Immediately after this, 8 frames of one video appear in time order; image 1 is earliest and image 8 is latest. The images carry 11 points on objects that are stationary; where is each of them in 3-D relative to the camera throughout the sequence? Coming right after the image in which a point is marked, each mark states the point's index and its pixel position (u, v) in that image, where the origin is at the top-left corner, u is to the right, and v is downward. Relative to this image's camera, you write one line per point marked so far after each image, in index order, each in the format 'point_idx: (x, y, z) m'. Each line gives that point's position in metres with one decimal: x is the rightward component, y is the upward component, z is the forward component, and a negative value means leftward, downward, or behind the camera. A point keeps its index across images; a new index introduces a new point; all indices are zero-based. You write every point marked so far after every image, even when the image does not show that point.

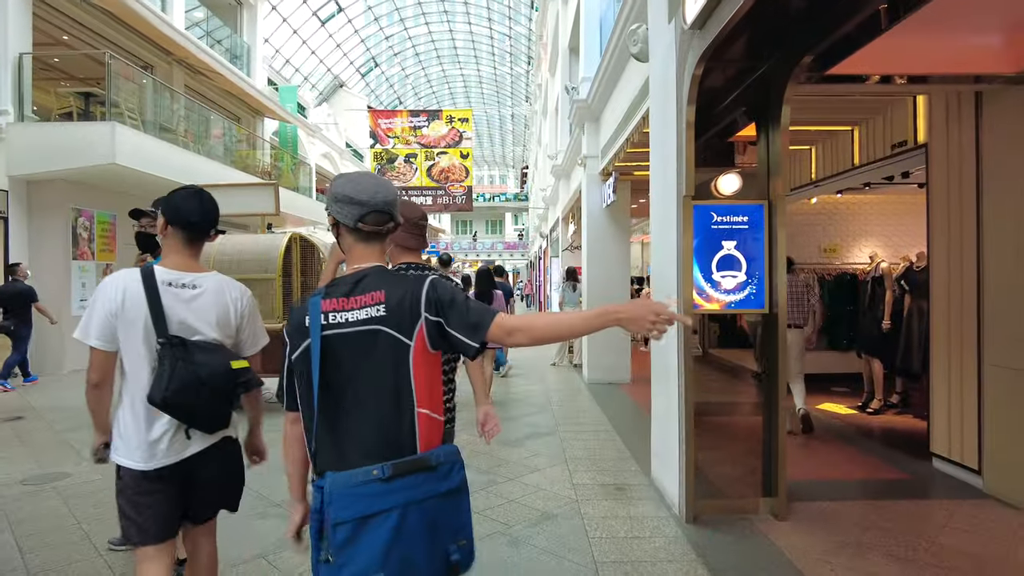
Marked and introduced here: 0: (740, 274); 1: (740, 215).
0: (+1.3, +0.1, +3.9) m
1: (+1.3, +0.4, +3.9) m
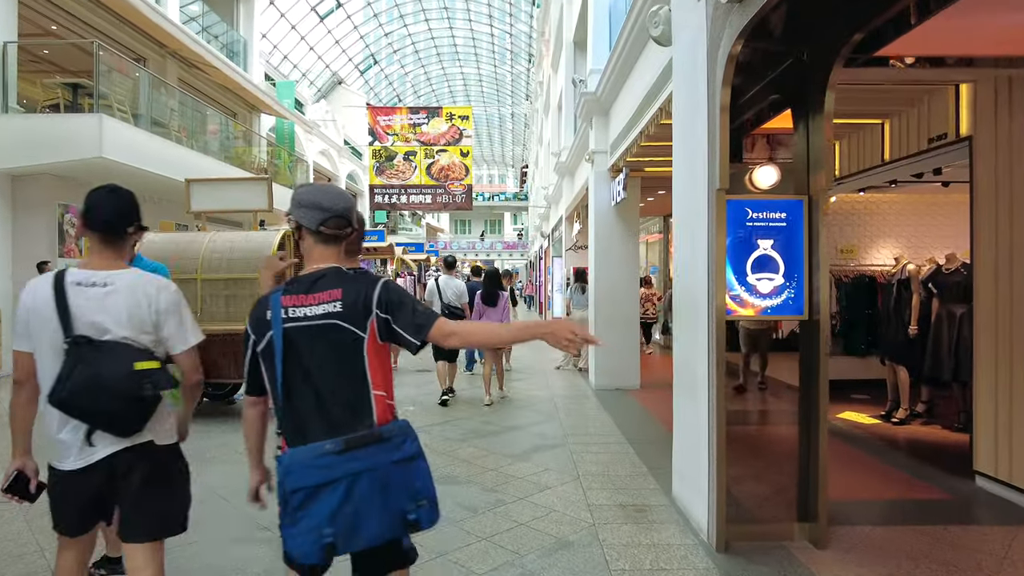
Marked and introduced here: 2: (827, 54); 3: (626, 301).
0: (+1.4, +0.1, +3.5) m
1: (+1.4, +0.4, +3.6) m
2: (+1.6, +1.2, +3.5) m
3: (+1.4, -0.2, +8.5) m
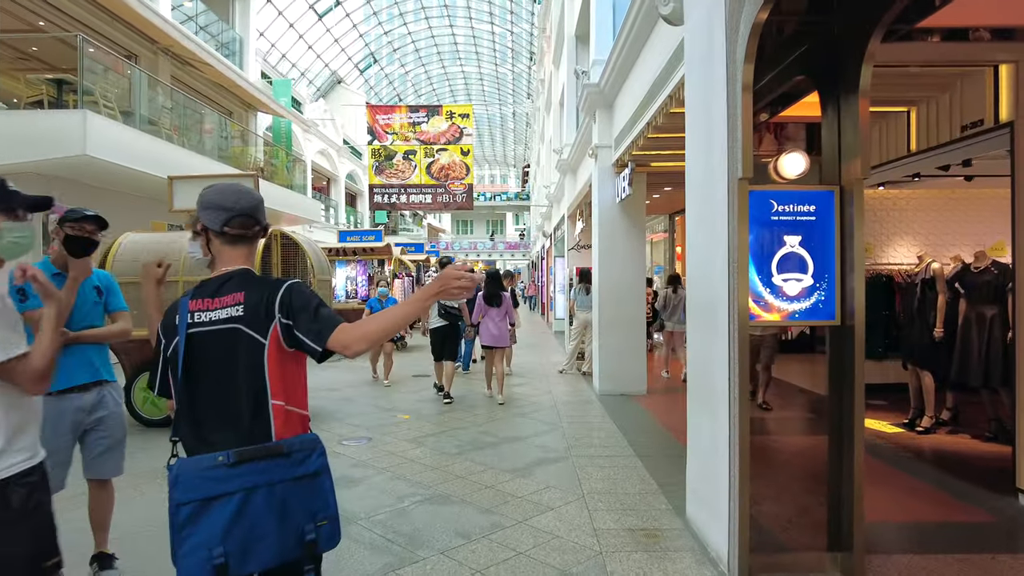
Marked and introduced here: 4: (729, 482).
0: (+1.4, +0.1, +3.2) m
1: (+1.4, +0.4, +3.2) m
2: (+1.6, +1.2, +3.1) m
3: (+1.4, -0.2, +8.1) m
4: (+1.0, -0.9, +3.2) m
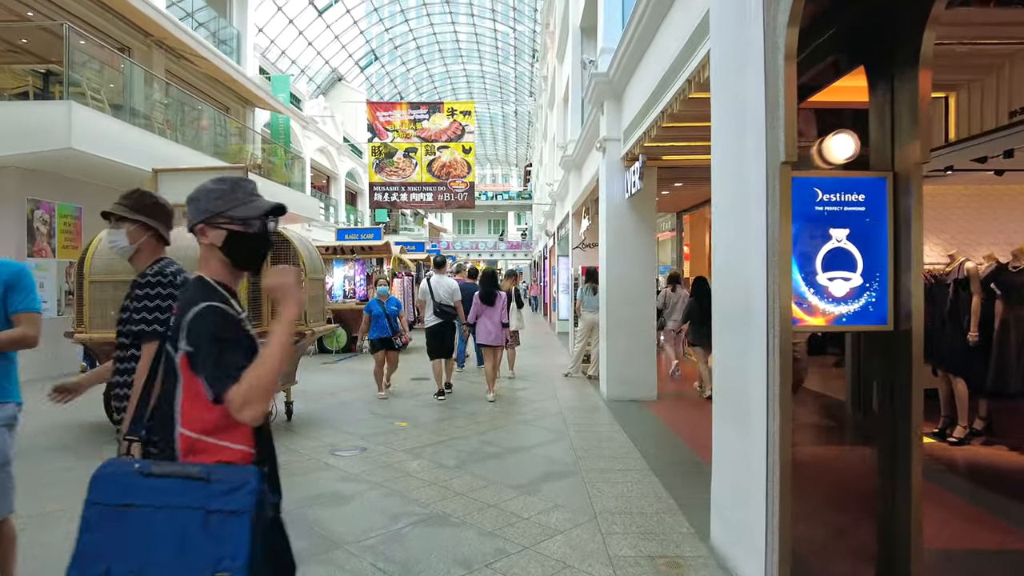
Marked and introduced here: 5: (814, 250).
0: (+1.4, +0.1, +2.8) m
1: (+1.4, +0.4, +2.8) m
2: (+1.6, +1.2, +2.7) m
3: (+1.5, -0.2, +7.7) m
4: (+1.0, -0.9, +2.8) m
5: (+1.2, +0.2, +2.7) m
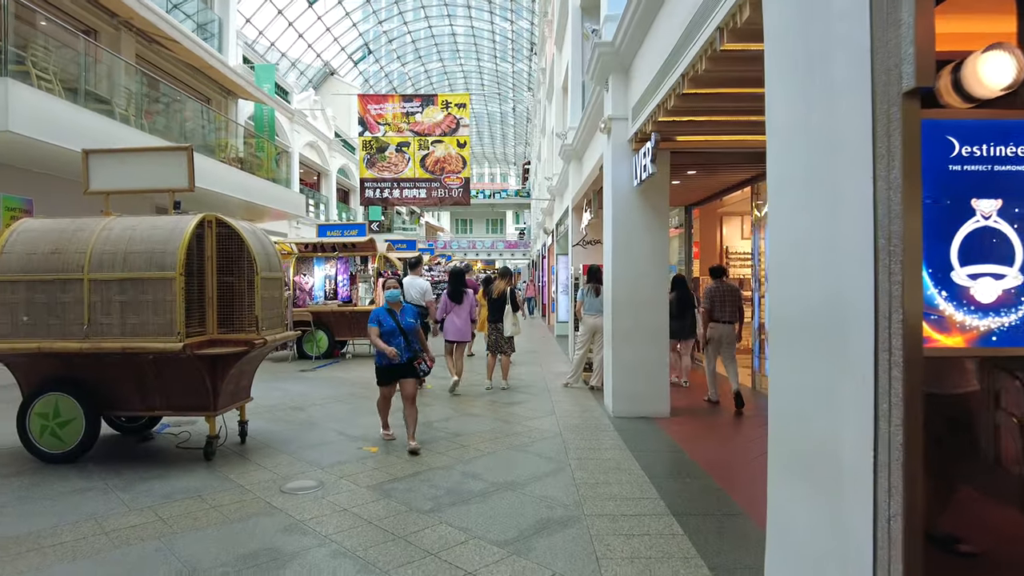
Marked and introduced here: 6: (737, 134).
0: (+1.3, 0.0, +1.8) m
1: (+1.3, +0.4, +1.8) m
2: (+1.5, +1.2, +1.7) m
3: (+1.4, -0.2, +6.8) m
4: (+1.0, -0.9, +1.8) m
5: (+1.2, +0.1, +1.8) m
6: (+2.1, +1.4, +6.3) m
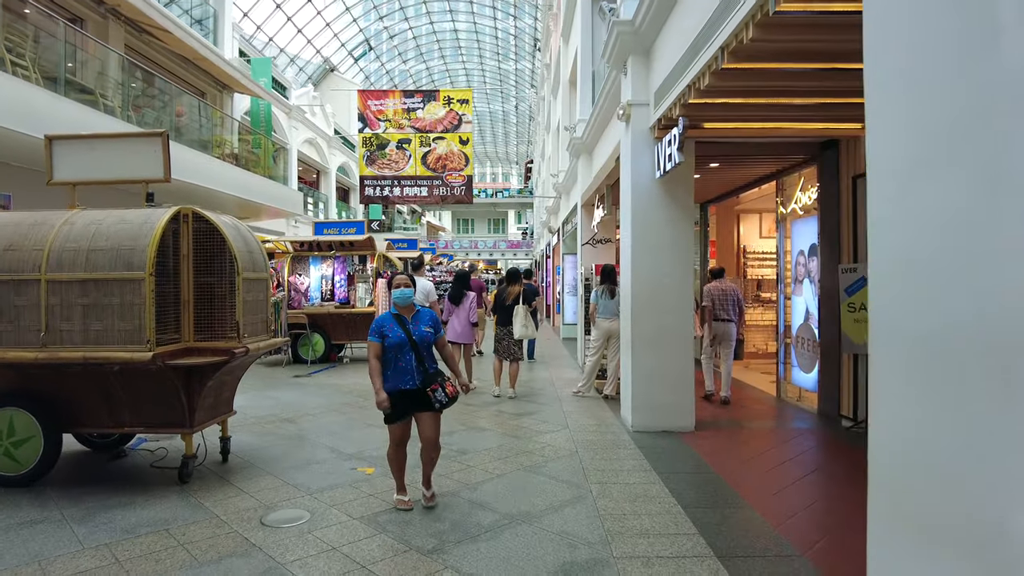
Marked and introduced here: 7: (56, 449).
0: (+1.4, 0.0, +1.2) m
1: (+1.4, +0.4, +1.2) m
2: (+1.6, +1.2, +1.1) m
3: (+1.5, -0.2, +6.2) m
4: (+1.1, -0.9, +1.2) m
5: (+1.2, +0.1, +1.2) m
6: (+2.2, +1.4, +5.7) m
7: (-3.0, -1.1, +4.4) m
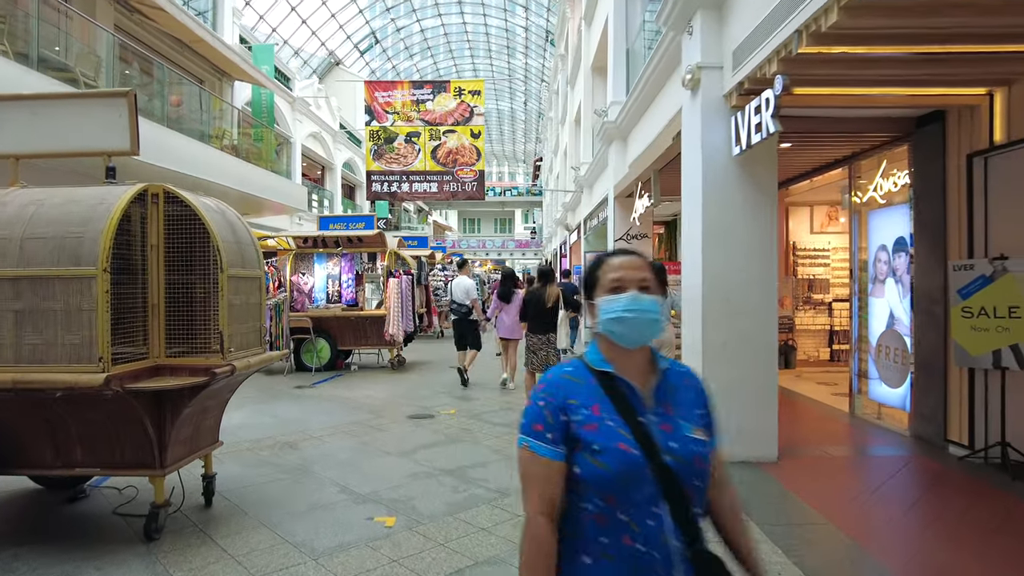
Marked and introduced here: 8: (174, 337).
0: (+1.7, 0.0, +0.2) m
1: (+1.7, +0.4, +0.2) m
2: (+1.9, +1.2, +0.1) m
3: (+1.8, -0.2, +5.1) m
4: (+1.4, -0.9, +0.2) m
5: (+1.6, +0.1, +0.1) m
6: (+2.5, +1.4, +4.7) m
7: (-2.7, -1.1, +3.4) m
8: (-1.9, -0.3, +3.7) m
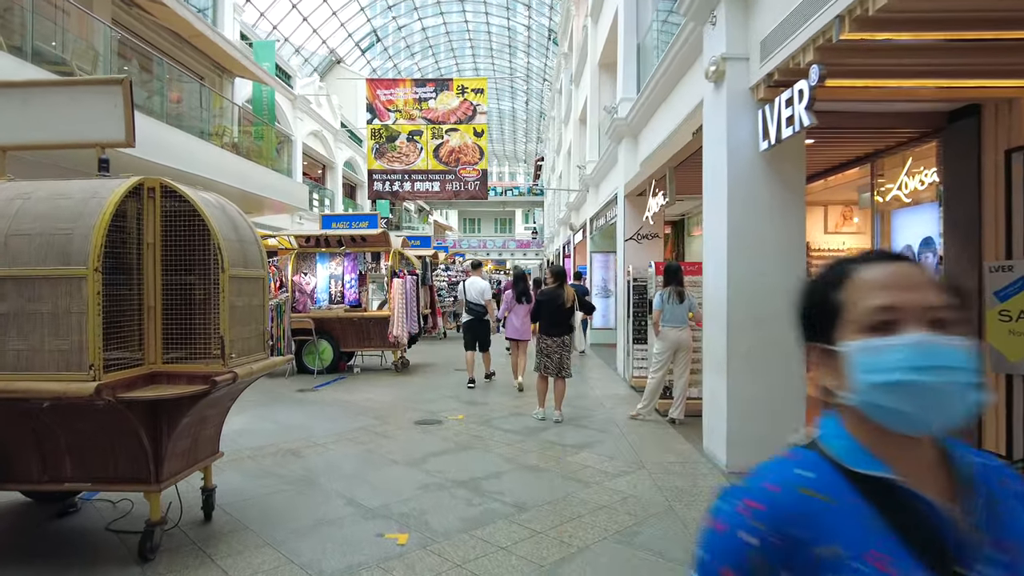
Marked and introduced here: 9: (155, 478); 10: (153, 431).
0: (+1.8, 0.0, -0.1) m
1: (+1.9, +0.4, -0.1) m
2: (+2.1, +1.2, -0.2) m
3: (+1.9, -0.2, +4.9) m
4: (+1.5, -0.9, -0.1) m
5: (+1.7, +0.1, -0.1) m
6: (+2.7, +1.4, +4.4) m
7: (-2.5, -1.1, +3.1) m
8: (-1.8, -0.3, +3.5) m
9: (-1.7, -0.9, +3.3) m
10: (-1.8, -0.7, +3.3) m
